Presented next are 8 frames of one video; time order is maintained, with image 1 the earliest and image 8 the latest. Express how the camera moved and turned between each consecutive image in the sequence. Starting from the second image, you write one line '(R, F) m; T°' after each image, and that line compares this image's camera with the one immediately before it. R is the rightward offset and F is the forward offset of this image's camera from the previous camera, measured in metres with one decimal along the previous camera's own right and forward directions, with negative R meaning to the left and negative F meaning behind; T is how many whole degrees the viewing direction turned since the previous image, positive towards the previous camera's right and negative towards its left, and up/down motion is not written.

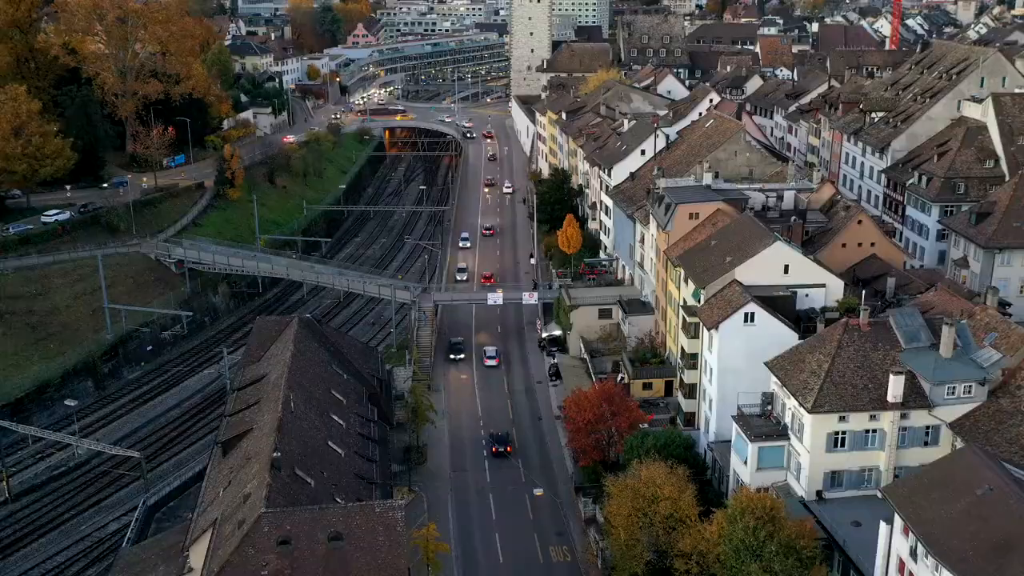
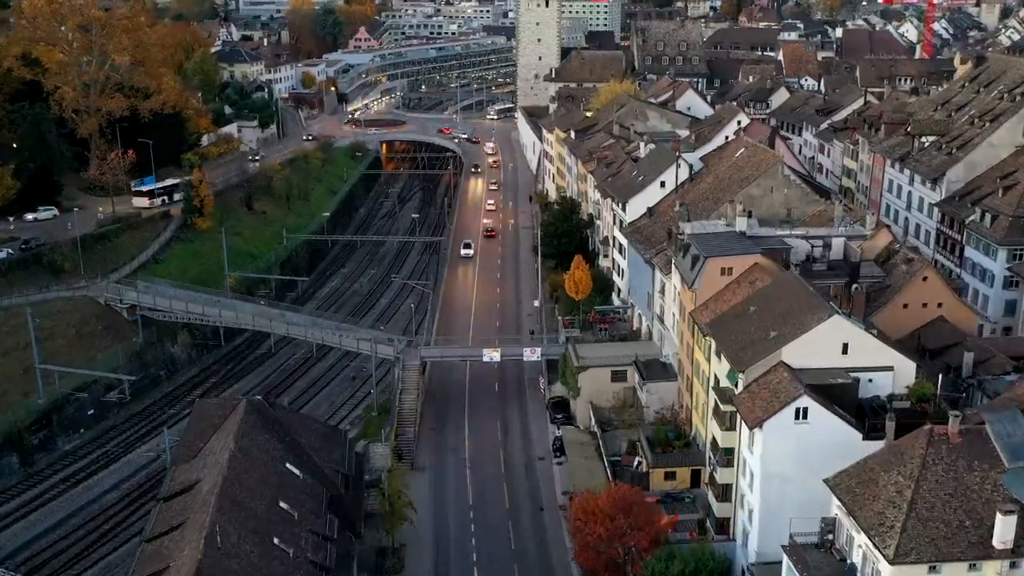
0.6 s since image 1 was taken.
(+0.6, +8.4) m; -1°
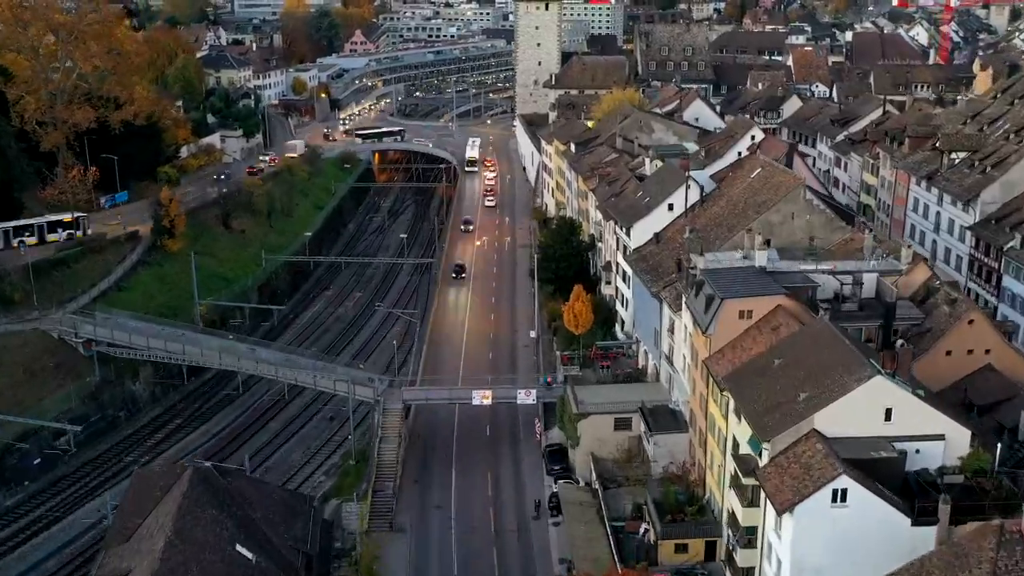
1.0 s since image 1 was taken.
(+0.5, +5.2) m; 0°
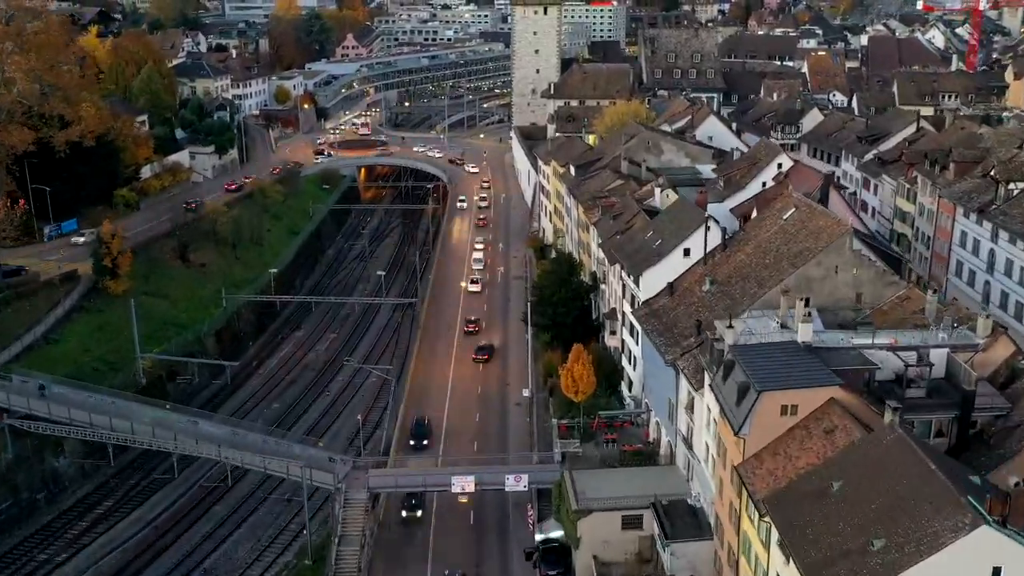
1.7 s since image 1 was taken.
(+0.6, +8.0) m; 0°
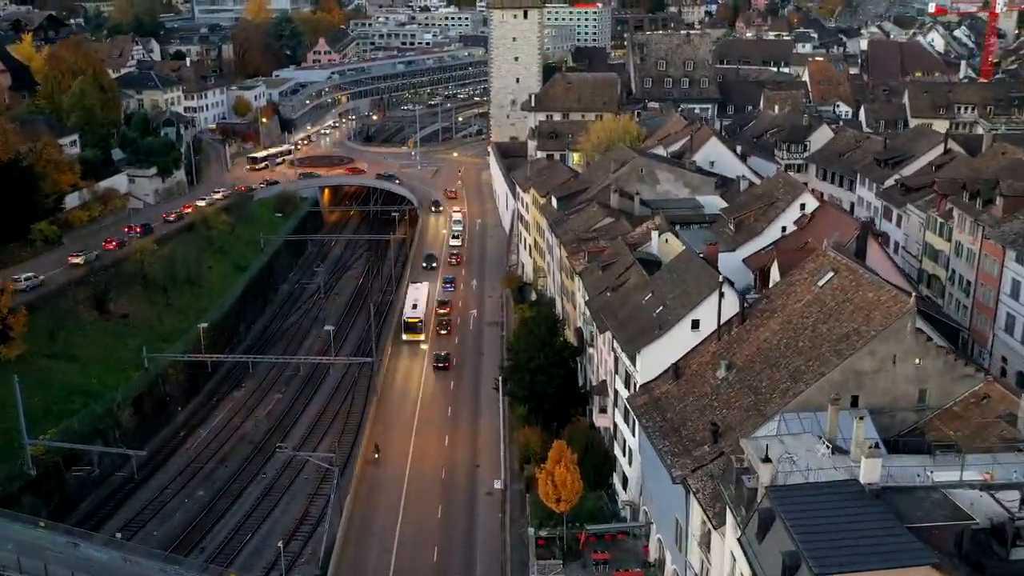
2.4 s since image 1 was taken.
(+0.7, +9.1) m; +1°
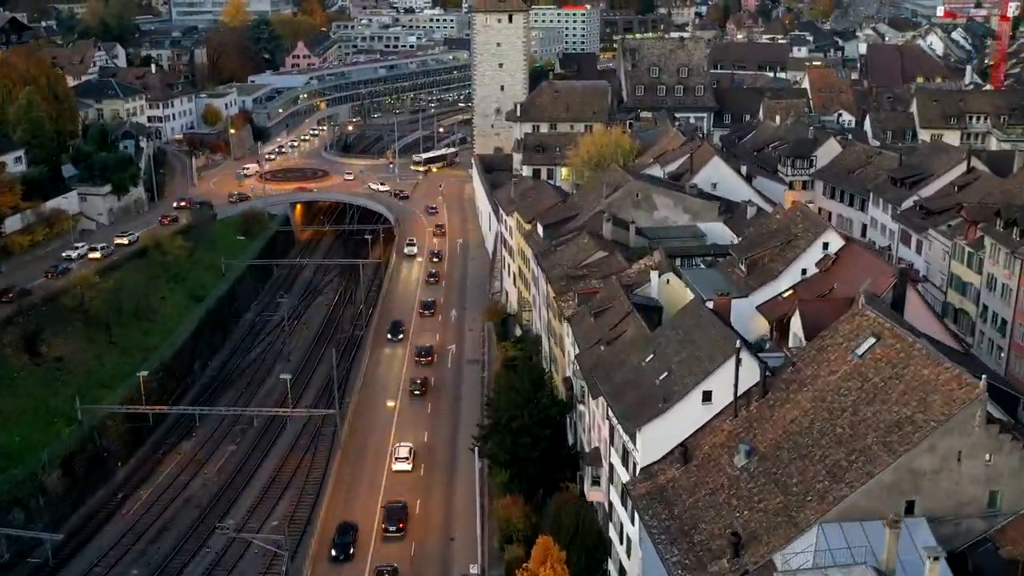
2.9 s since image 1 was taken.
(+0.4, +5.9) m; +1°
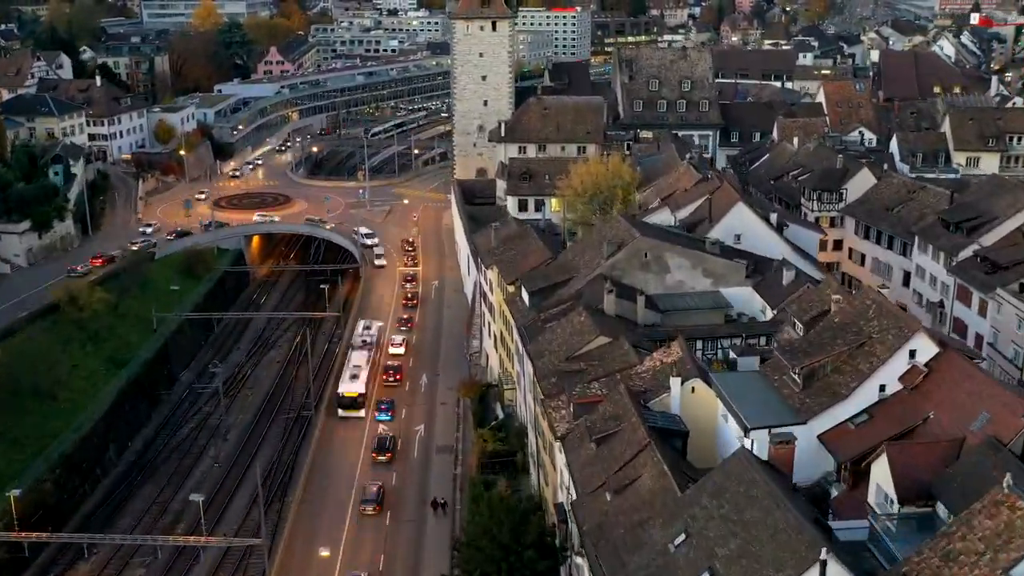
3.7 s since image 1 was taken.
(+0.5, +10.1) m; +1°
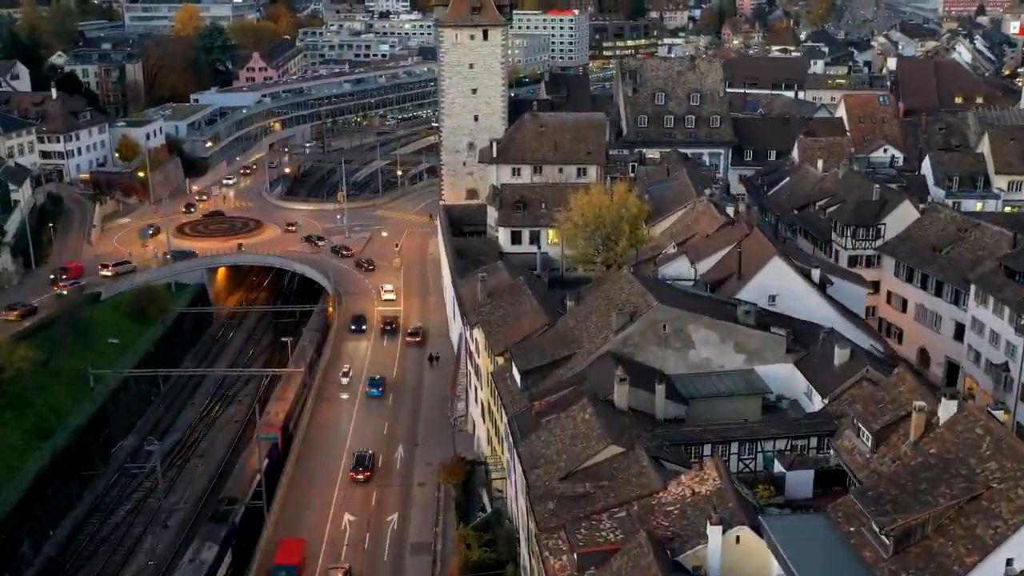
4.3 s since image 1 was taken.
(+0.3, +7.7) m; 0°
